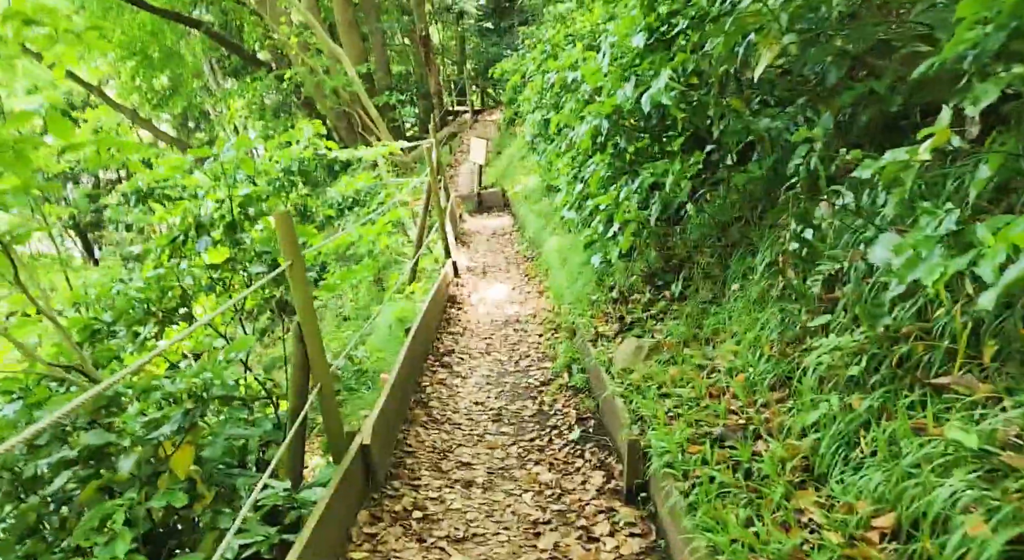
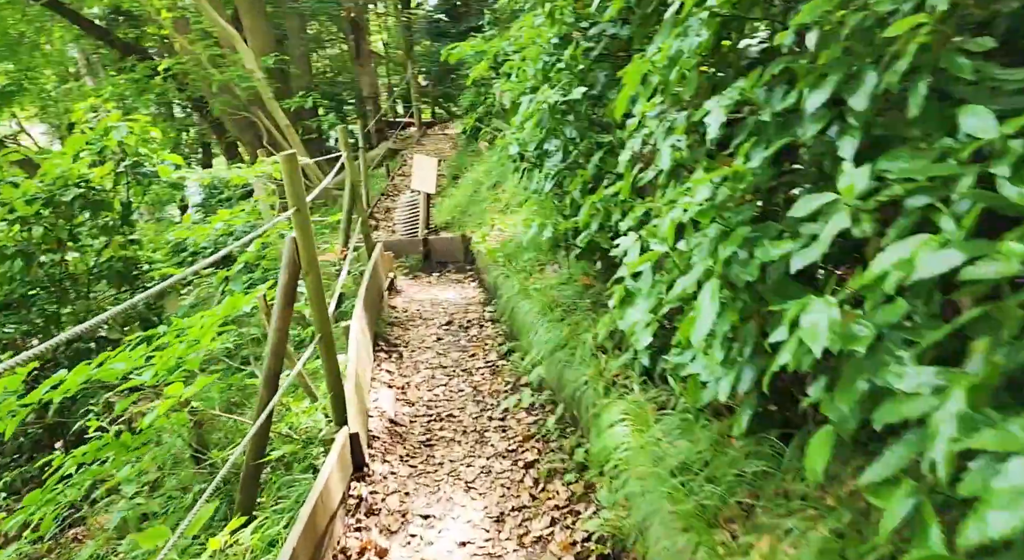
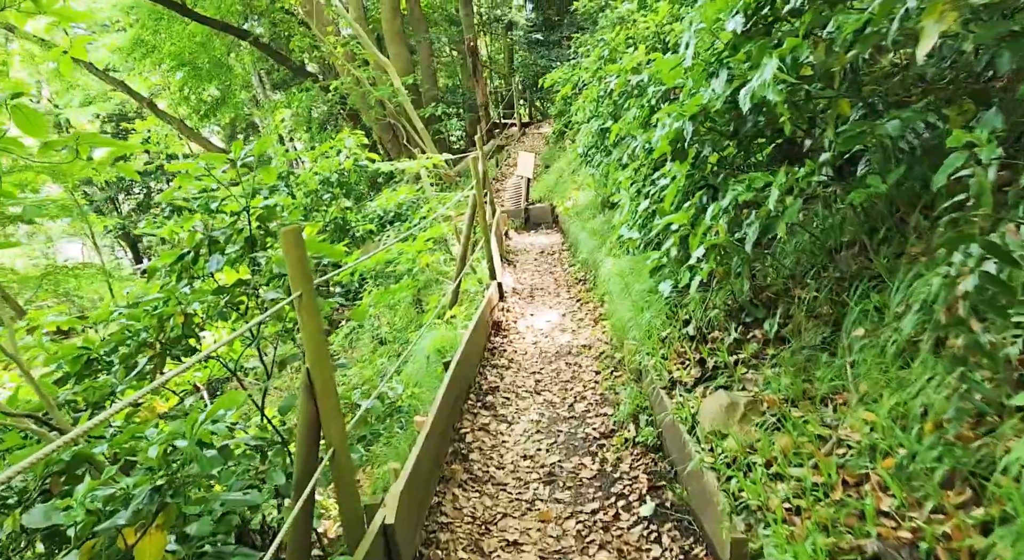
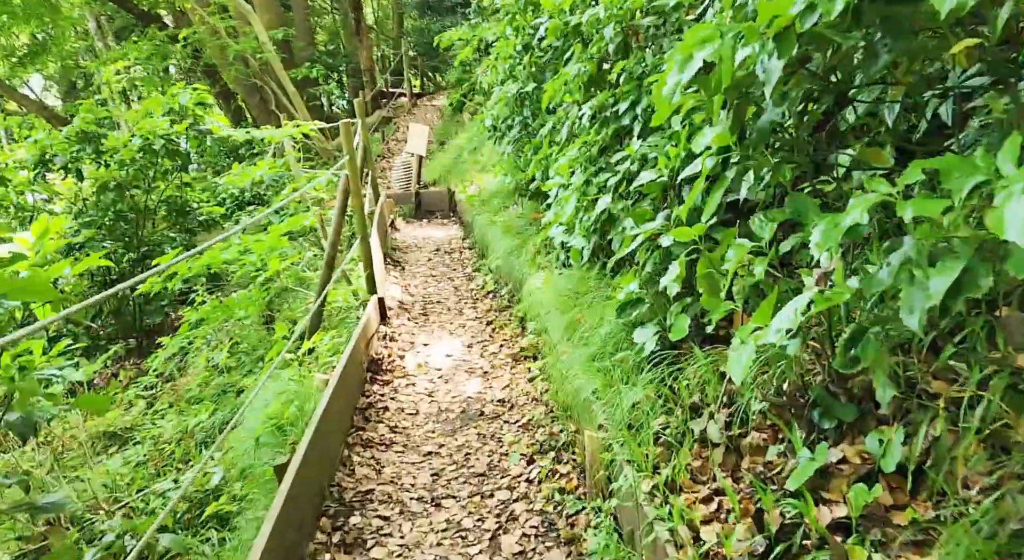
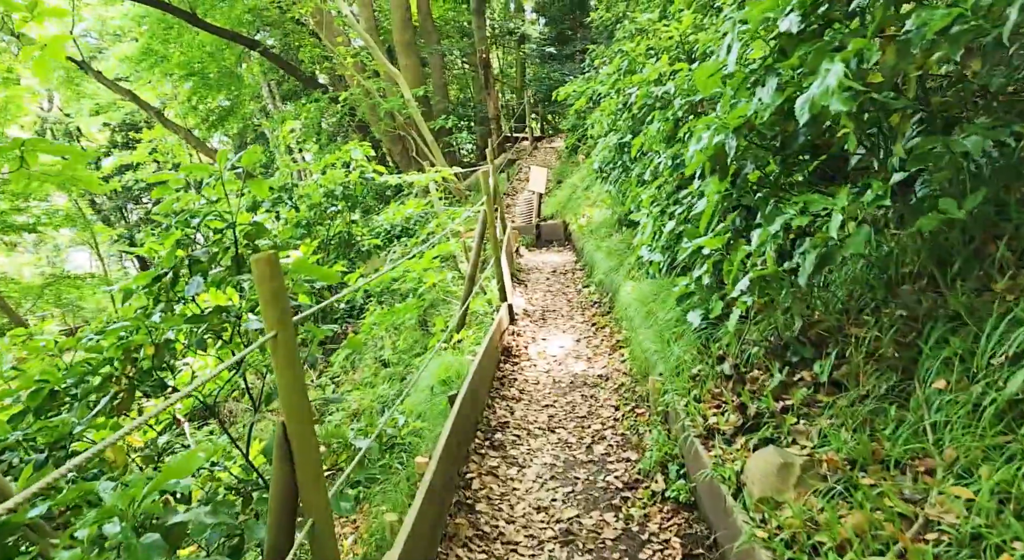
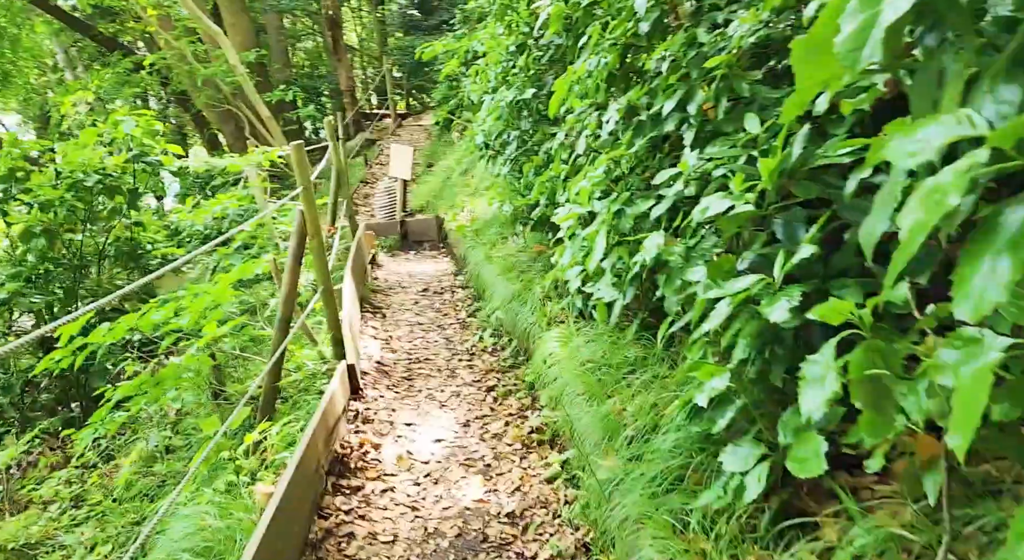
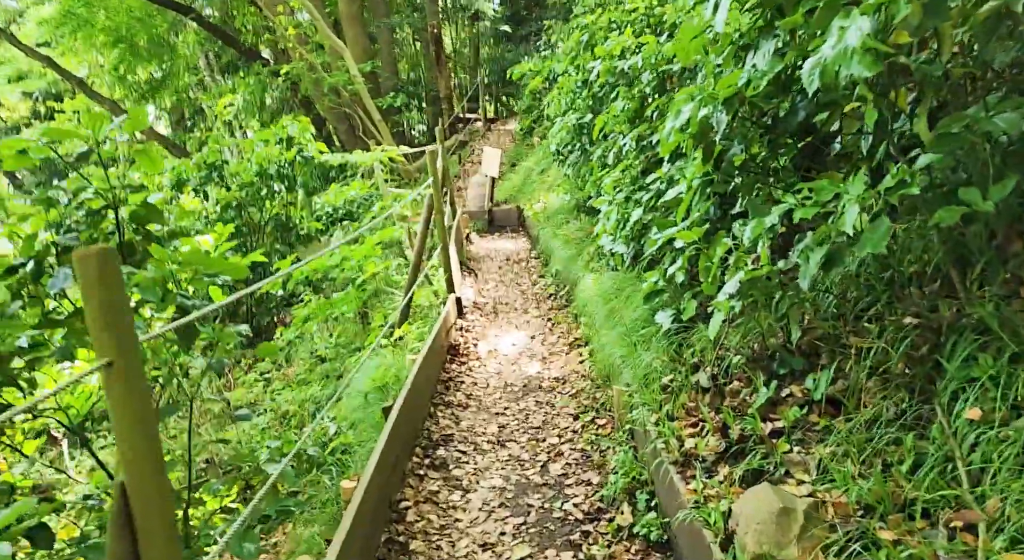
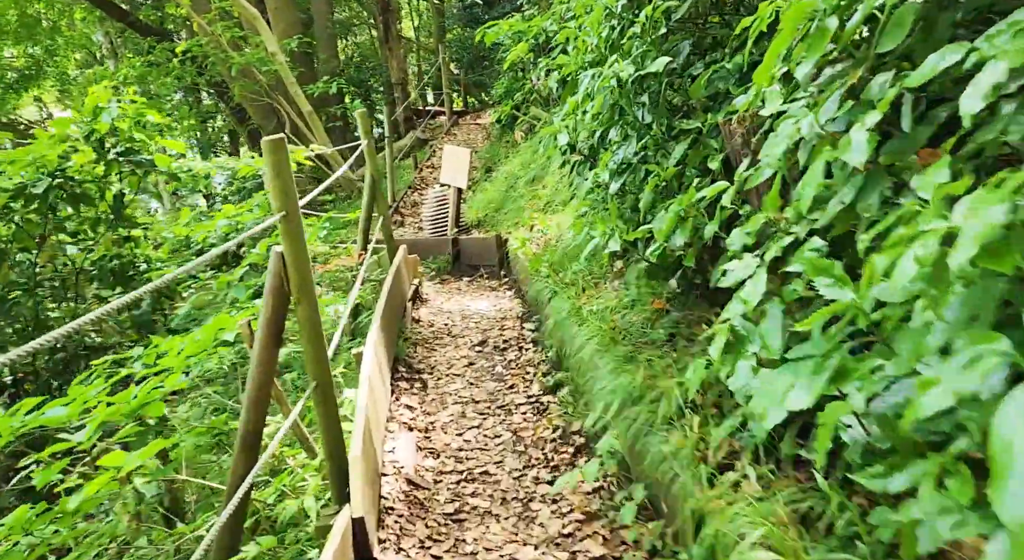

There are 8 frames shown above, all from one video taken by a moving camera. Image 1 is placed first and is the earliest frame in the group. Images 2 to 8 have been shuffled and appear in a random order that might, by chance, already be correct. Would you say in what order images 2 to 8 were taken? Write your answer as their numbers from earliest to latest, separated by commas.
3, 5, 7, 4, 6, 2, 8
